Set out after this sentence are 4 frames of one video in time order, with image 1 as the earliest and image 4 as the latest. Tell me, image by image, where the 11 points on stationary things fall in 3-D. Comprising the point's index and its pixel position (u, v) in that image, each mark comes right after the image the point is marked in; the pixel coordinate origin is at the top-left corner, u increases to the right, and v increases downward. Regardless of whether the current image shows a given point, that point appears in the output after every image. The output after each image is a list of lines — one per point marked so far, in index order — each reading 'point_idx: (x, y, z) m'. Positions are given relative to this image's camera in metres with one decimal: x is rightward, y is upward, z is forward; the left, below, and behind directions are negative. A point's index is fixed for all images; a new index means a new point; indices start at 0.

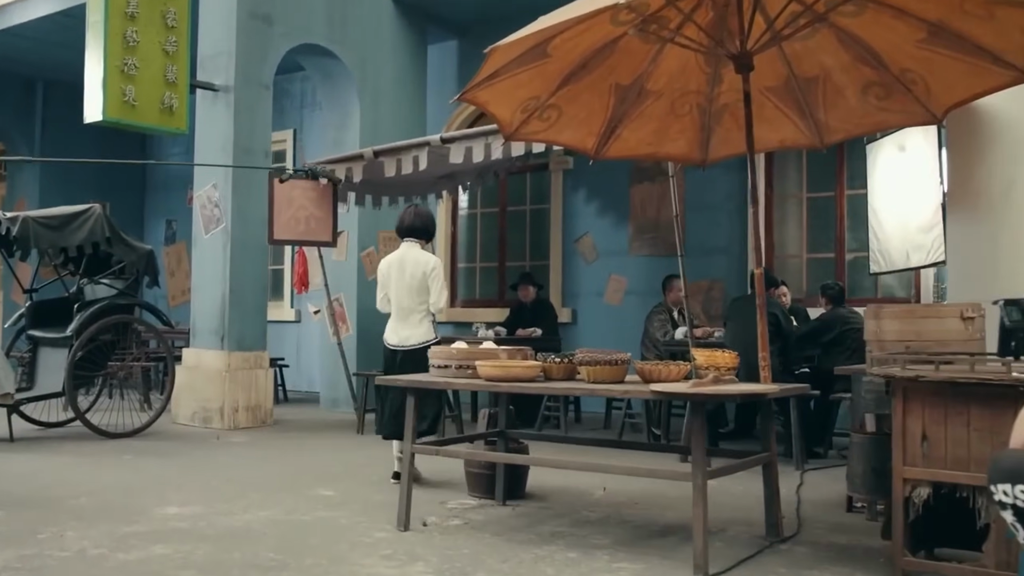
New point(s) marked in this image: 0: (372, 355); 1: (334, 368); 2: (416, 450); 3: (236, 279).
0: (-1.5, -0.7, +10.1) m
1: (-1.9, -0.9, +10.1) m
2: (-0.5, -0.8, +4.4) m
3: (-2.5, +0.1, +8.6) m
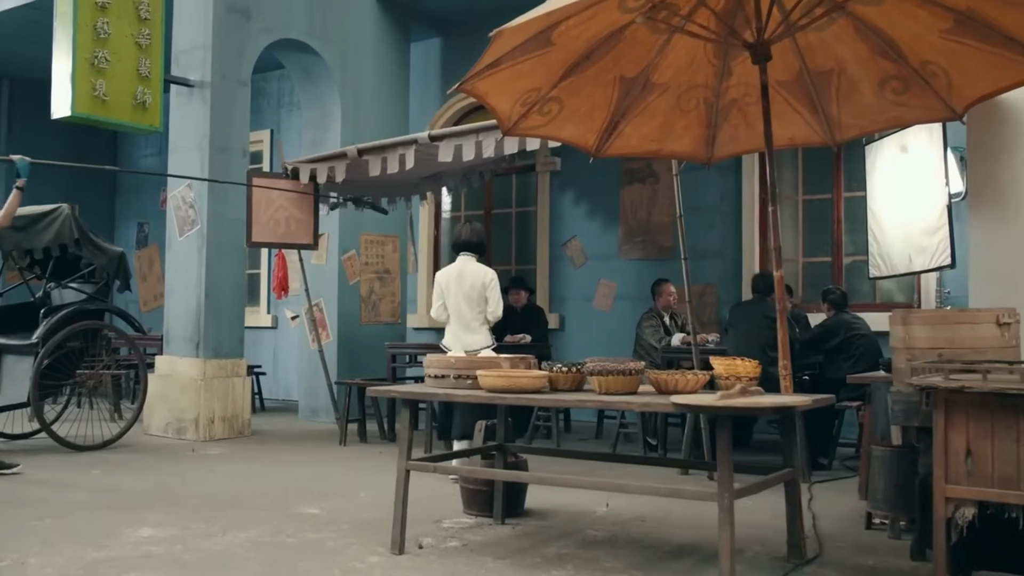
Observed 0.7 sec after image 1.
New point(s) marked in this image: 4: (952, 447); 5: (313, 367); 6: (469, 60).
0: (-1.6, -0.8, +9.7) m
1: (-2.1, -0.9, +9.7) m
2: (-0.4, -0.8, +4.1) m
3: (-2.6, 0.0, +8.2) m
4: (+1.5, -0.6, +3.3) m
5: (-2.1, -0.8, +9.7) m
6: (-0.5, +2.7, +10.9) m
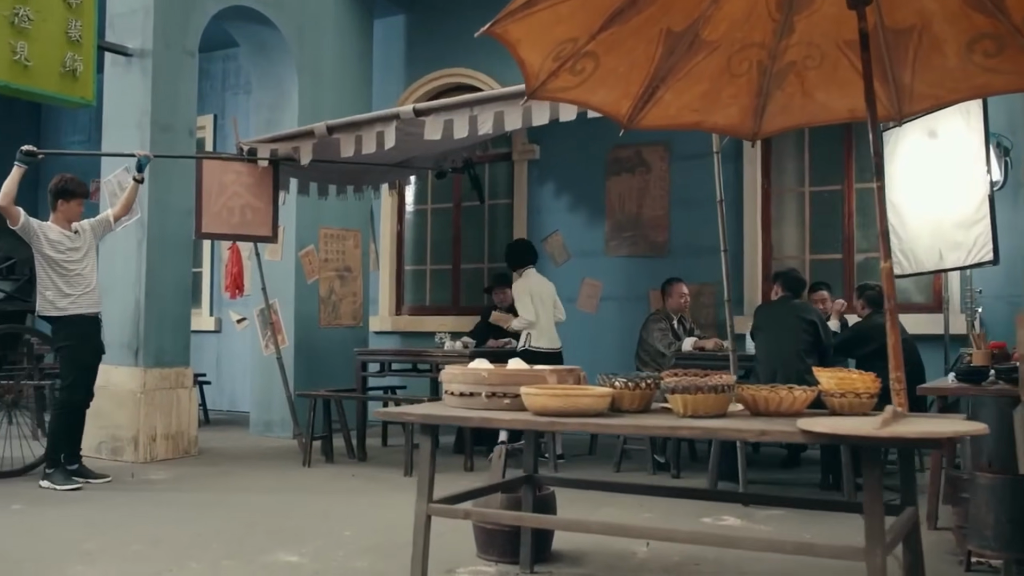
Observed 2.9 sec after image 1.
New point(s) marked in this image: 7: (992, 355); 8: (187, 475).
0: (-1.8, -0.8, +8.7) m
1: (-2.3, -0.9, +8.7) m
2: (-0.3, -0.8, +3.2) m
3: (-2.7, +0.1, +7.2) m
4: (+1.8, -0.5, +2.5) m
5: (-2.3, -0.8, +8.7) m
6: (-0.8, +2.7, +10.0) m
7: (+2.5, -0.4, +4.9) m
8: (-2.2, -1.3, +6.4) m
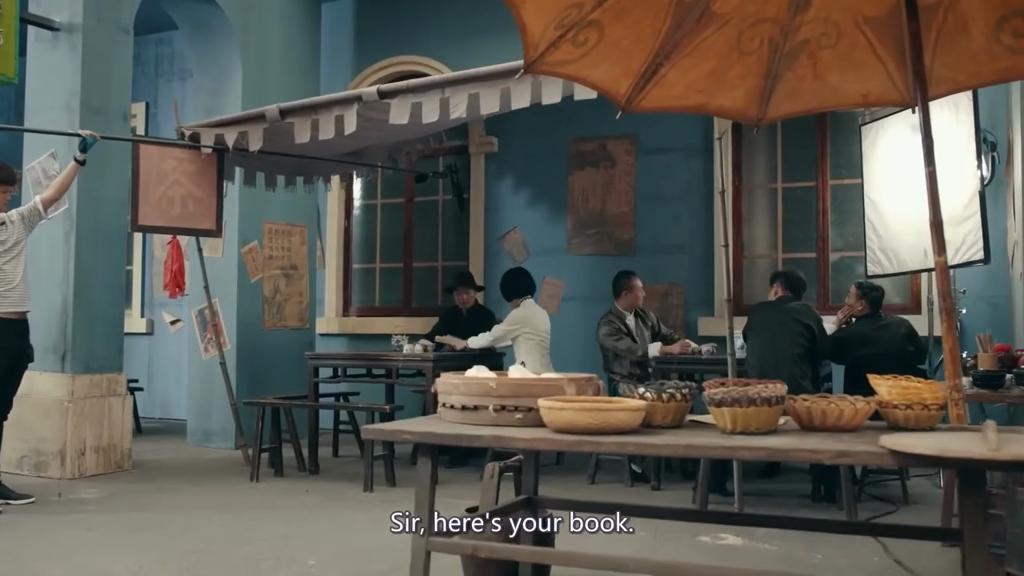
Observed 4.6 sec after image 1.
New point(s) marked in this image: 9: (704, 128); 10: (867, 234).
0: (-2.2, -0.7, +8.1) m
1: (-2.6, -0.9, +8.1) m
2: (-0.2, -0.7, +2.7) m
3: (-3.0, +0.1, +6.5) m
4: (+1.8, -0.5, +2.2) m
5: (-2.6, -0.8, +8.0) m
6: (-1.3, +2.7, +9.4) m
7: (+2.4, -0.4, +4.7) m
8: (-2.4, -1.3, +5.8) m
9: (+1.7, +1.4, +8.0) m
10: (+2.7, +0.4, +7.0) m
